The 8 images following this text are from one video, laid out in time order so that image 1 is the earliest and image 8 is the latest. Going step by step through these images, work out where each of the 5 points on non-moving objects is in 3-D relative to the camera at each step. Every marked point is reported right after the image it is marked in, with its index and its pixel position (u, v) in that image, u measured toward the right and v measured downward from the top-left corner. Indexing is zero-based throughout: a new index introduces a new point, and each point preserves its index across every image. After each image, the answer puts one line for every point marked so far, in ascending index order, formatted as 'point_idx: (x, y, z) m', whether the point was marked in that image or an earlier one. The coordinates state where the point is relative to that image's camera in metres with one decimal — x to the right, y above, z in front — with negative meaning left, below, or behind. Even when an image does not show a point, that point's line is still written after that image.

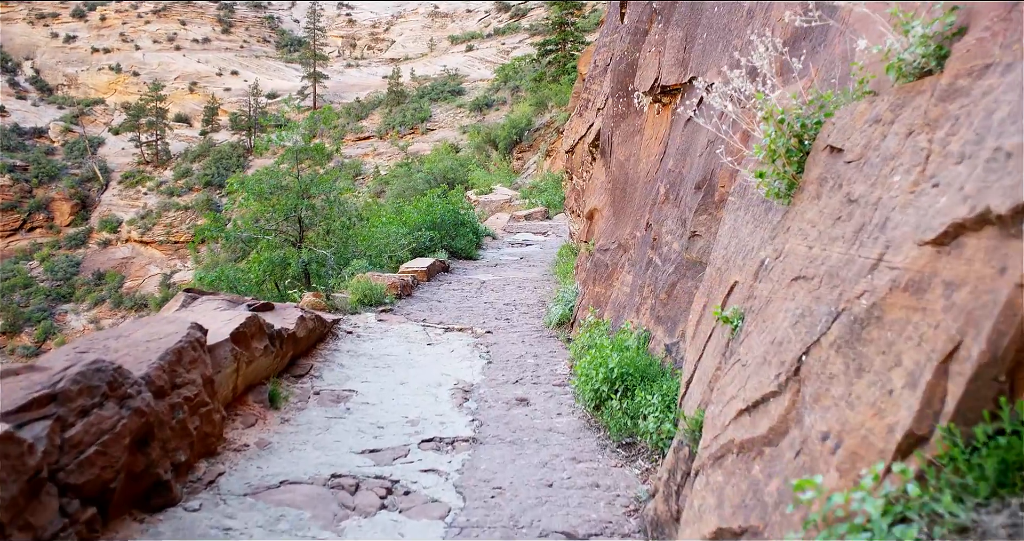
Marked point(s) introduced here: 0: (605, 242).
0: (+0.7, +0.2, +5.6) m
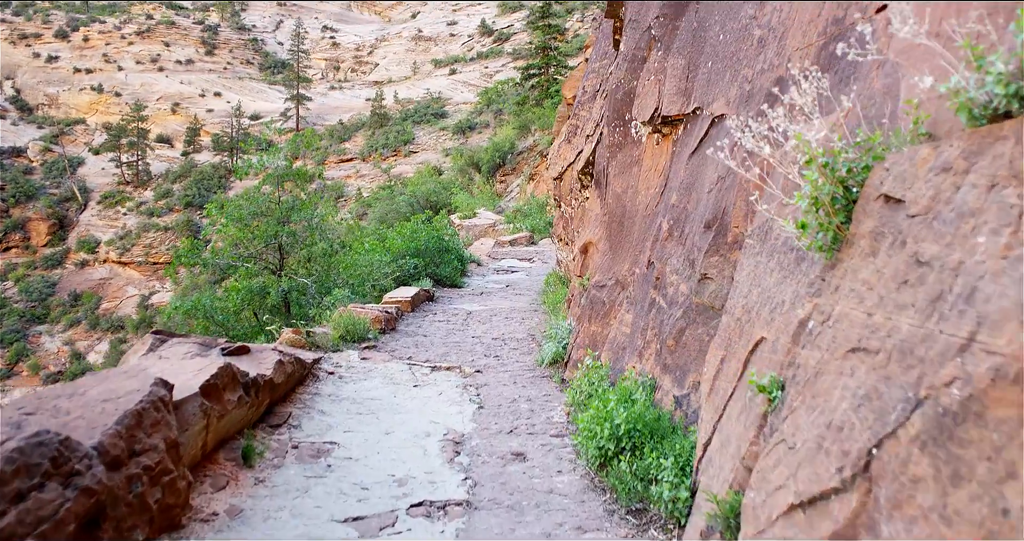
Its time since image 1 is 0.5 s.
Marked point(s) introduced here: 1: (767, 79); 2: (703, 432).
0: (+0.6, 0.0, +5.4) m
1: (+1.1, +0.8, +3.3) m
2: (+0.7, -0.6, +2.9) m
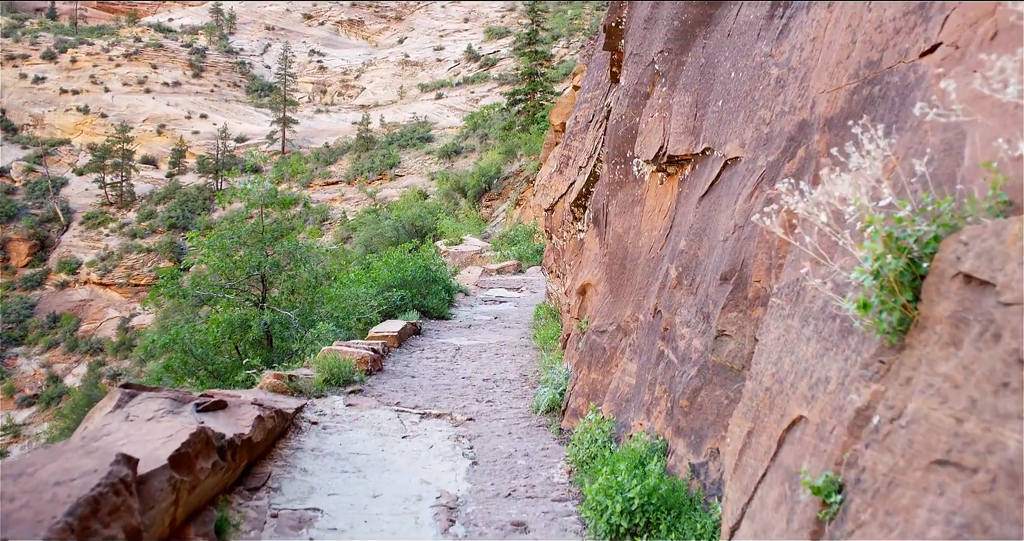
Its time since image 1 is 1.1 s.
0: (+0.6, -0.3, +5.1) m
1: (+1.1, +0.6, +3.1) m
2: (+0.7, -0.8, +2.6) m
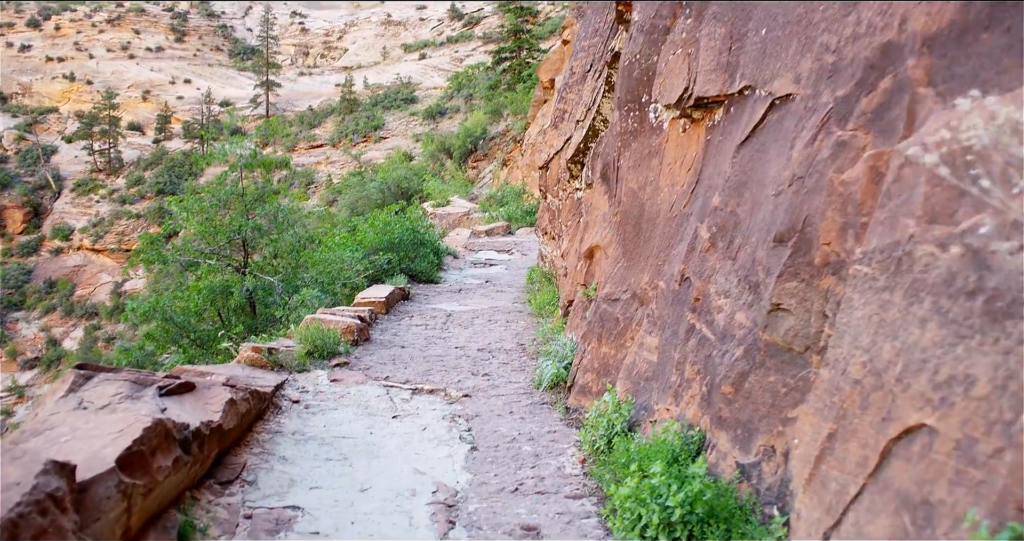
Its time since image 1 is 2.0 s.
0: (+0.6, -0.1, +4.5) m
1: (+1.2, +0.7, +2.5) m
2: (+0.8, -0.7, +2.1) m
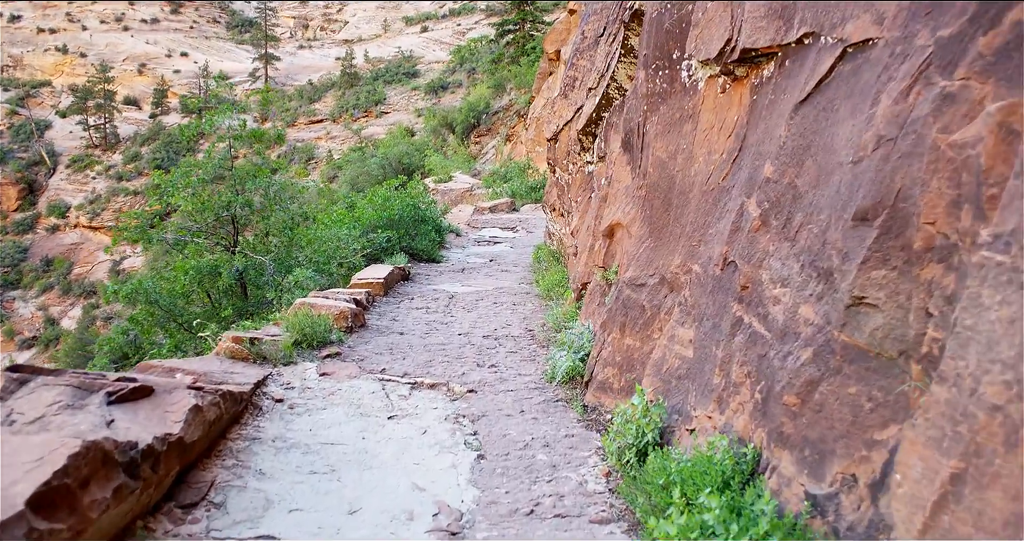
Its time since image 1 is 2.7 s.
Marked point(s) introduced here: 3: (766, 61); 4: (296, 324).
0: (+0.6, 0.0, +4.0) m
1: (+1.2, +0.8, +2.0) m
2: (+0.8, -0.7, +1.6) m
3: (+1.0, +0.9, +3.2) m
4: (-1.4, -0.3, +5.1) m
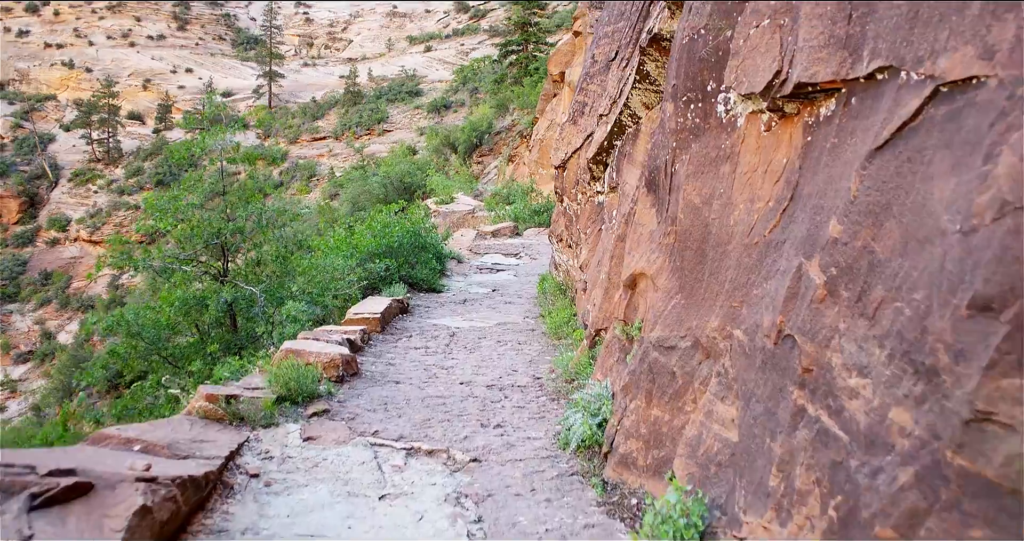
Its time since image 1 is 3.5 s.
0: (+0.7, -0.3, +3.5) m
1: (+1.3, +0.5, +1.5) m
2: (+0.9, -0.9, +1.1) m
3: (+1.1, +0.6, +2.7) m
4: (-1.4, -0.6, +4.6) m
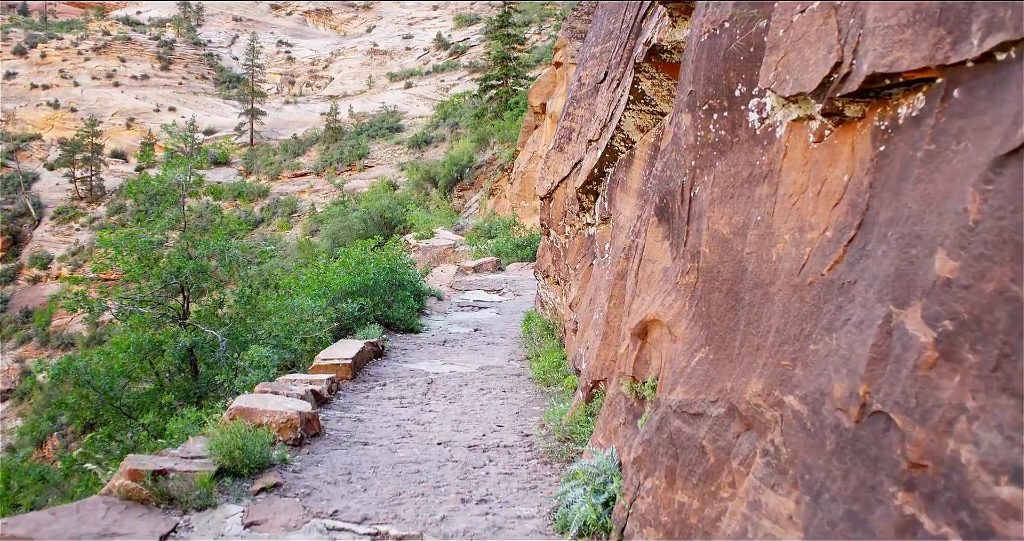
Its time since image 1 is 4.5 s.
0: (+0.6, -0.5, +2.8) m
1: (+1.2, +0.5, +0.9) m
2: (+0.9, -1.0, +0.4) m
3: (+1.1, +0.5, +2.1) m
4: (-1.5, -0.9, +3.8) m
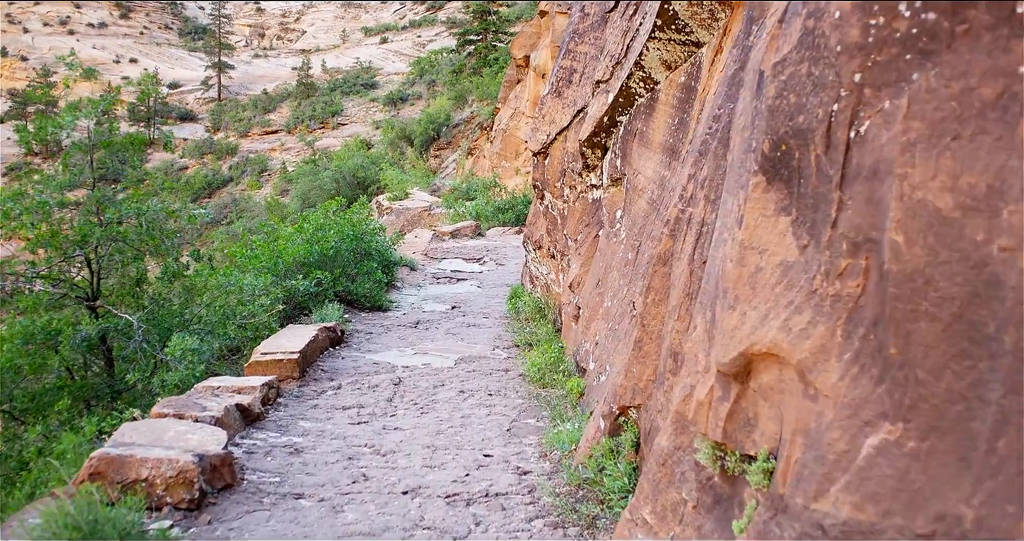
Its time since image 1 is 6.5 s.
0: (+0.7, -0.5, +1.5) m
1: (+1.3, +0.3, -0.5) m
2: (+1.0, -1.1, -0.9) m
3: (+1.1, +0.4, +0.7) m
4: (-1.5, -0.8, +2.5) m
